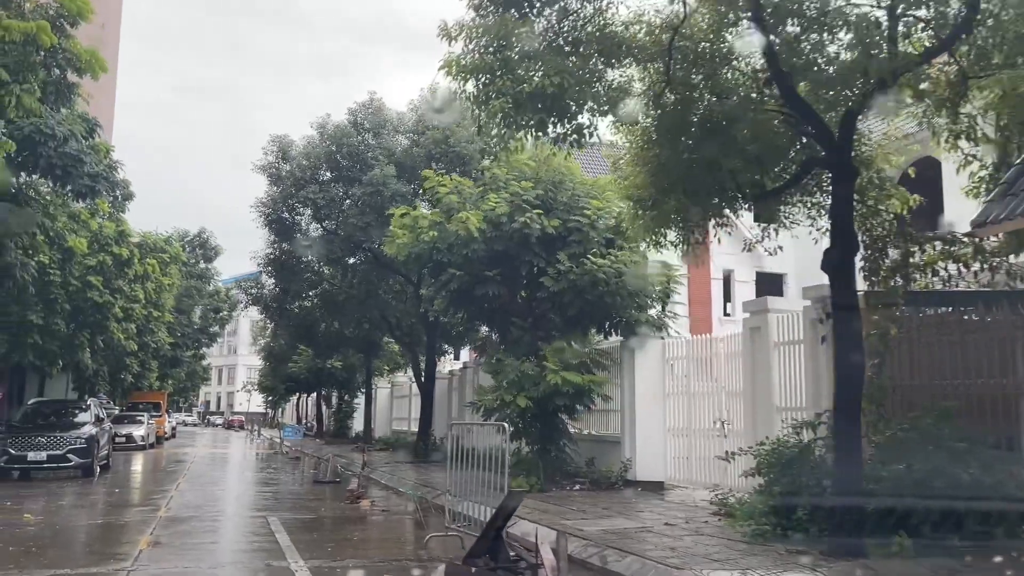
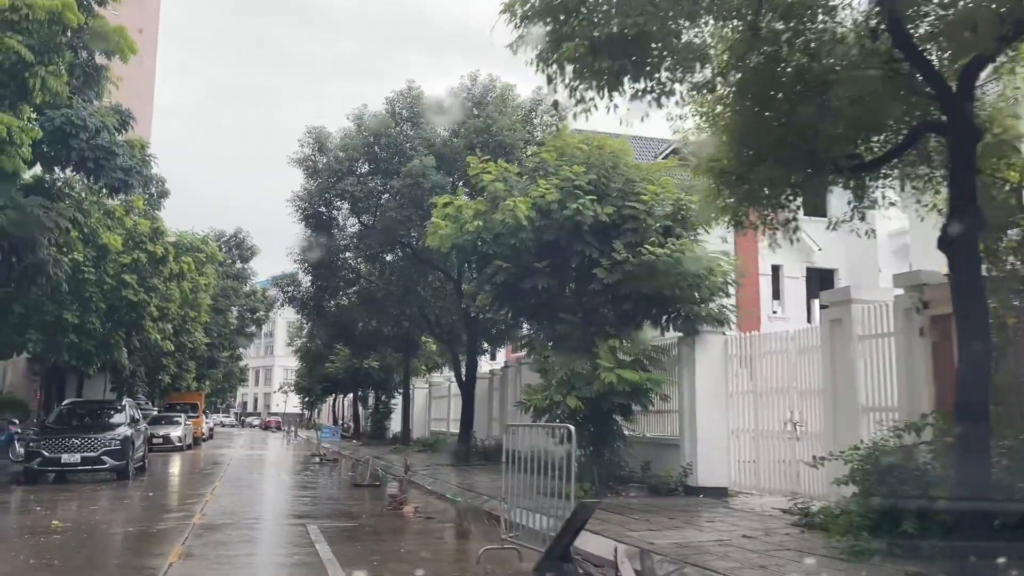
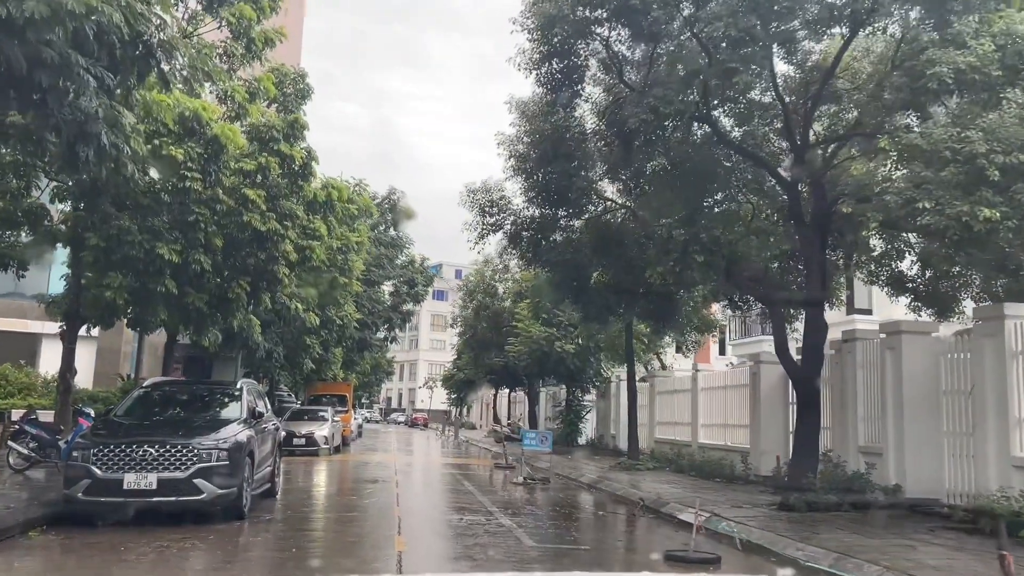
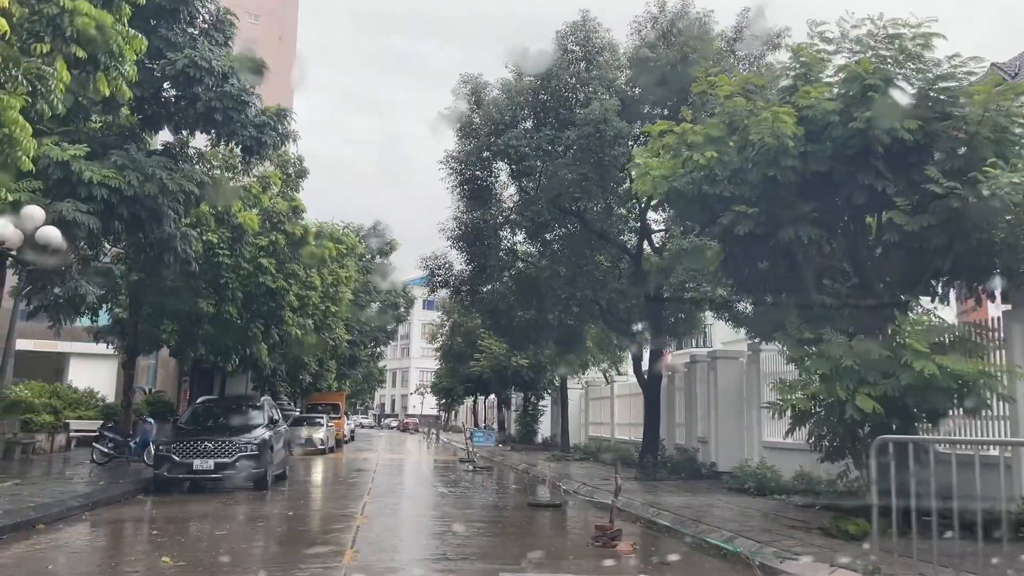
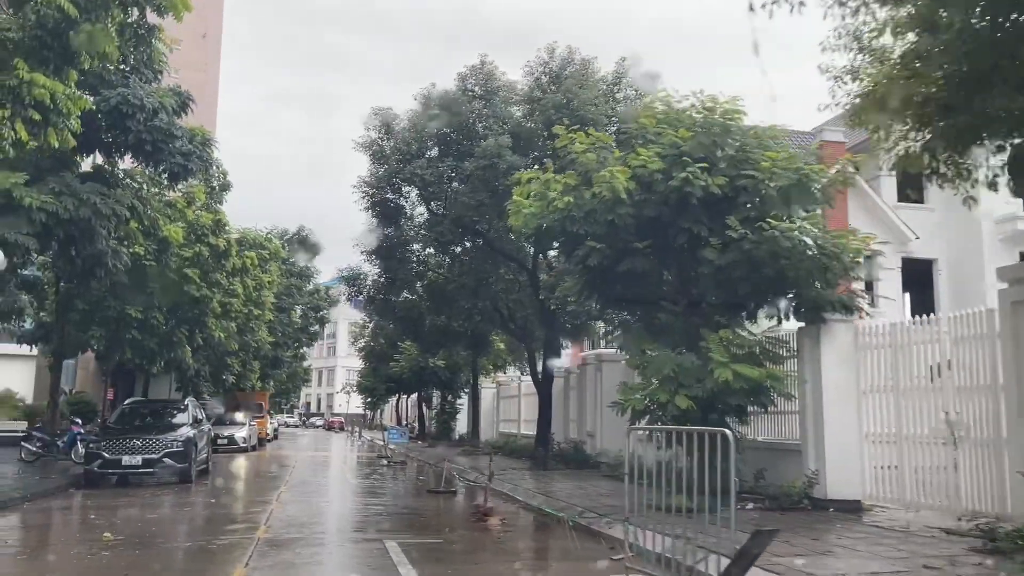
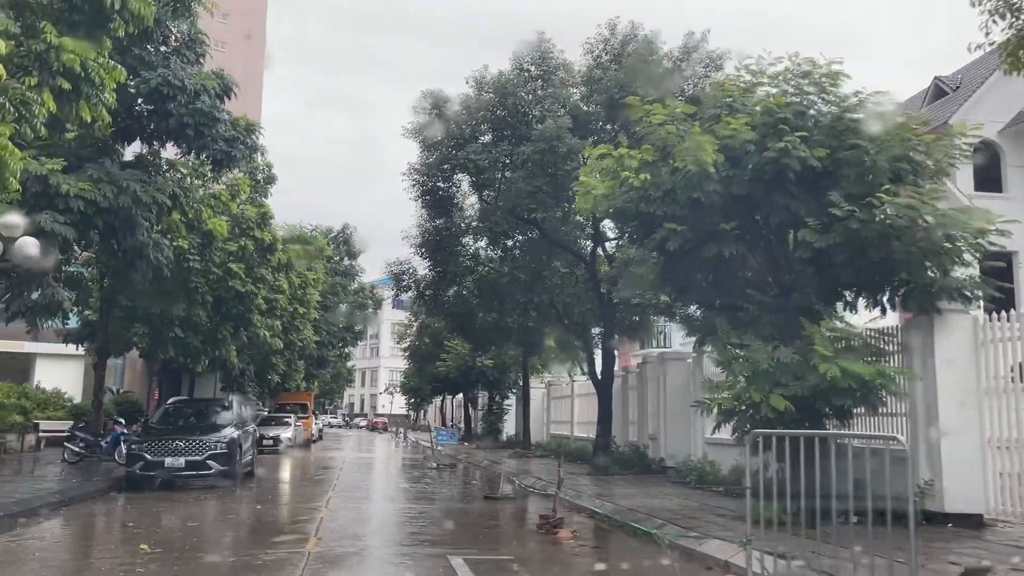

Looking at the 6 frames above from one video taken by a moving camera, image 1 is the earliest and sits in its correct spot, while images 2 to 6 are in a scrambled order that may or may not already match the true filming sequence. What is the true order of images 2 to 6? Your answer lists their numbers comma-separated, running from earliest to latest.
2, 5, 6, 4, 3
